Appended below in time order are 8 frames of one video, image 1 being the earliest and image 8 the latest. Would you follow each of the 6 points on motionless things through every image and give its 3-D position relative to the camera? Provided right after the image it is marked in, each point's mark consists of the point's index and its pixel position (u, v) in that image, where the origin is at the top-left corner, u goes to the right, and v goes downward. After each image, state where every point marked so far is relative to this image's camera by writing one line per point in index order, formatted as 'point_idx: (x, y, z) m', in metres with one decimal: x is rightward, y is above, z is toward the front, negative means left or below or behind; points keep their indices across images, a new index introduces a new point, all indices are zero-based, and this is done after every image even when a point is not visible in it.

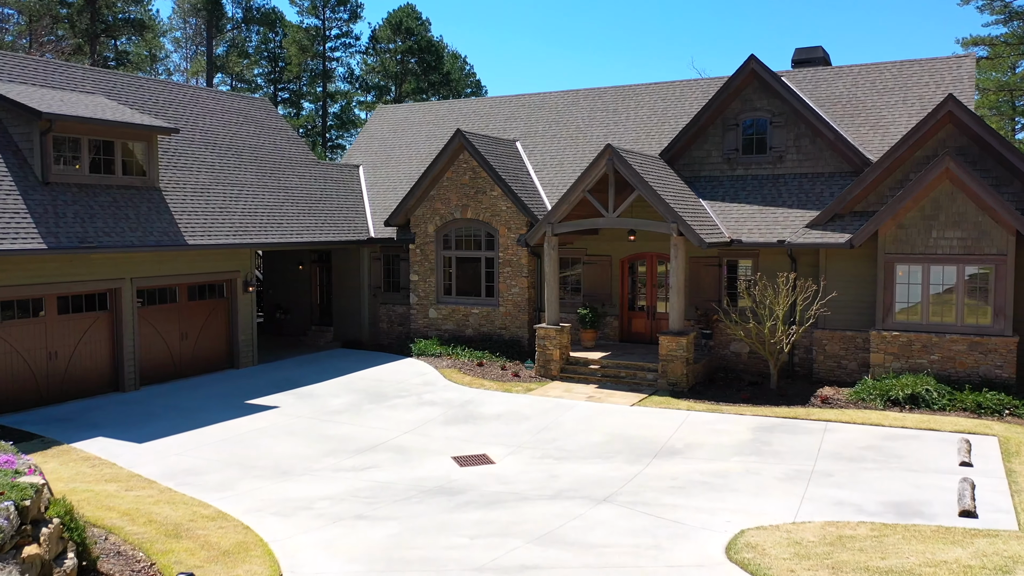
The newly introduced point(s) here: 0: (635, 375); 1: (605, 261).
0: (+2.4, -1.7, +16.8) m
1: (+2.1, +0.6, +19.5) m
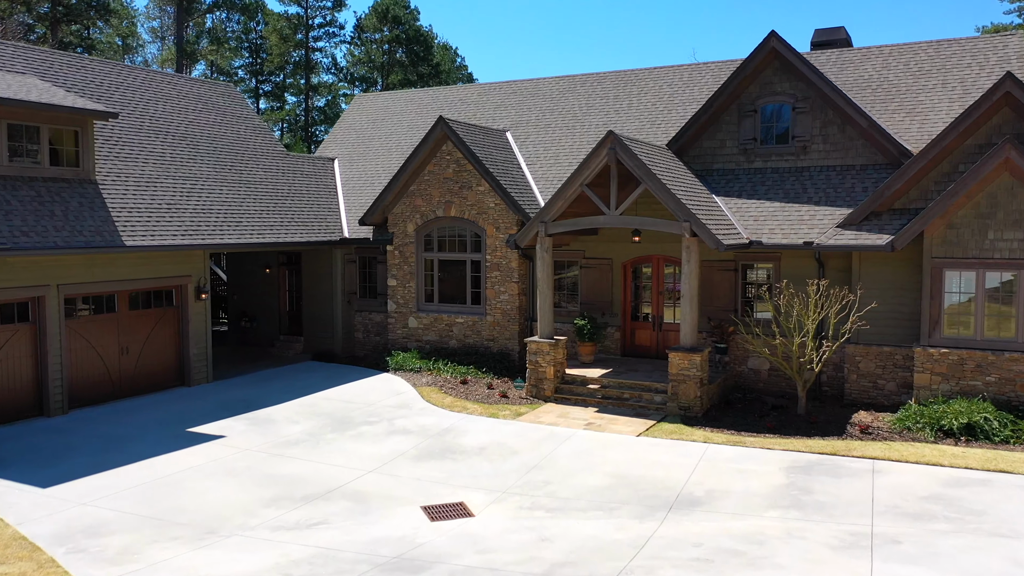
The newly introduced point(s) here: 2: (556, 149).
0: (+2.2, -1.9, +14.6) m
1: (+1.9, +0.5, +17.3) m
2: (+1.0, +3.2, +19.5) m
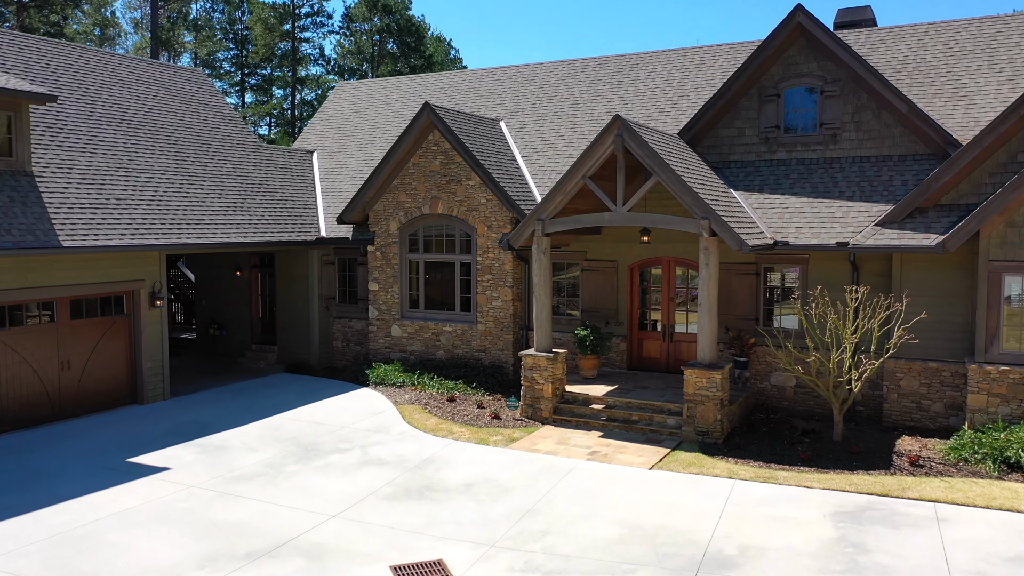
0: (+2.1, -2.0, +12.7) m
1: (+1.8, +0.4, +15.5) m
2: (+0.9, +3.1, +17.7) m
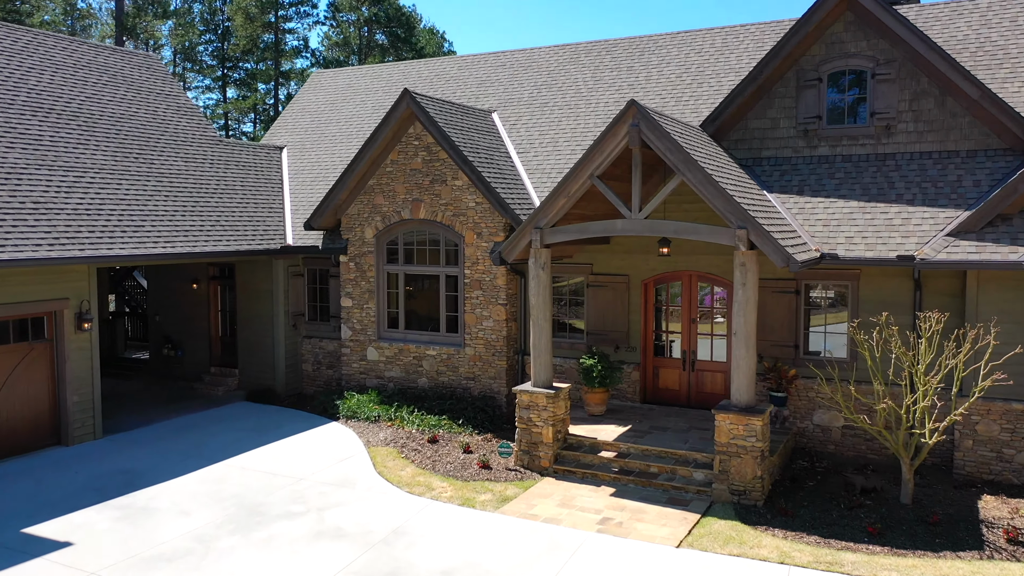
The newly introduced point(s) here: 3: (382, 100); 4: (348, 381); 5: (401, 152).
0: (+2.0, -2.3, +10.4) m
1: (+1.7, +0.1, +13.2) m
2: (+0.8, +2.8, +15.4) m
3: (-2.9, +4.2, +18.7) m
4: (-3.0, -1.7, +15.5) m
5: (-1.9, +2.4, +14.6) m
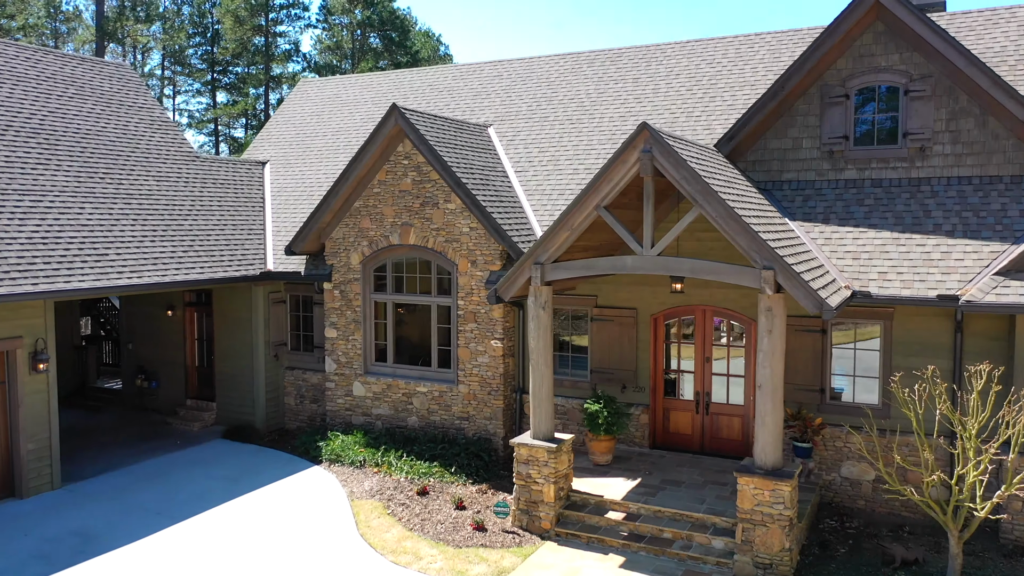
0: (+2.0, -2.8, +9.3) m
1: (+1.6, -0.4, +12.1) m
2: (+0.7, +2.3, +14.3) m
3: (-2.9, +3.7, +17.6) m
4: (-3.0, -2.2, +14.3) m
5: (-2.0, +1.9, +13.4) m
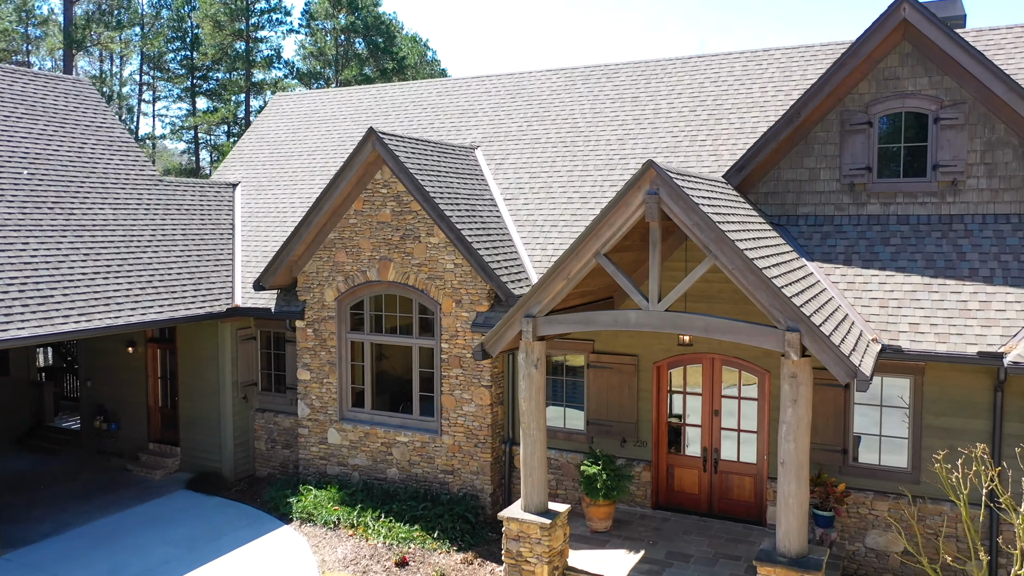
0: (+1.9, -3.4, +8.2) m
1: (+1.5, -1.0, +11.0) m
2: (+0.6, +1.7, +13.2) m
3: (-3.2, +3.1, +16.5) m
4: (-3.2, -2.8, +13.2) m
5: (-2.1, +1.3, +12.3) m
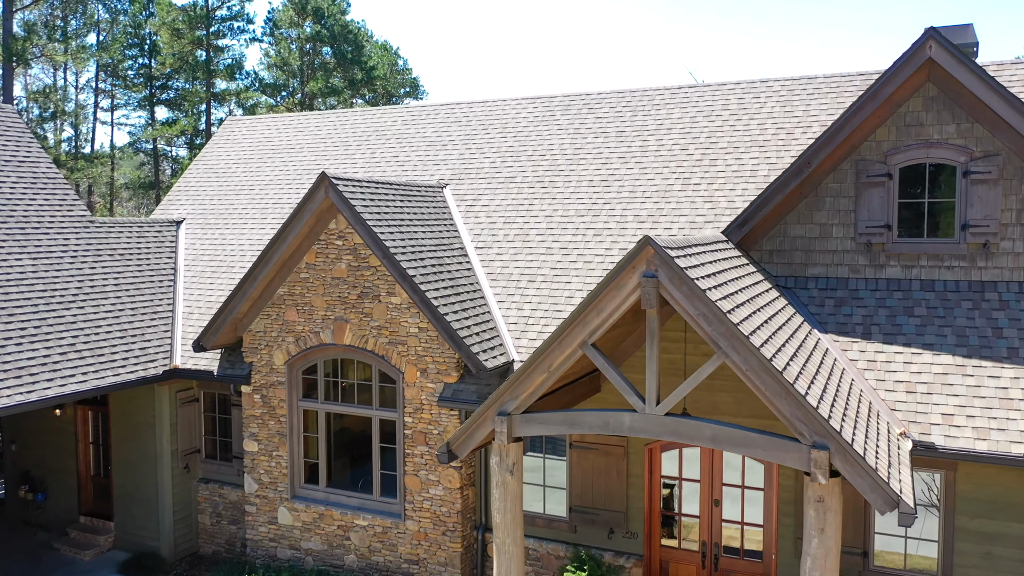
0: (+1.6, -4.2, +6.9) m
1: (+1.2, -1.8, +9.6) m
2: (+0.2, +0.9, +11.8) m
3: (-3.7, +2.3, +15.0) m
4: (-3.6, -3.6, +11.7) m
5: (-2.5, +0.4, +10.9) m
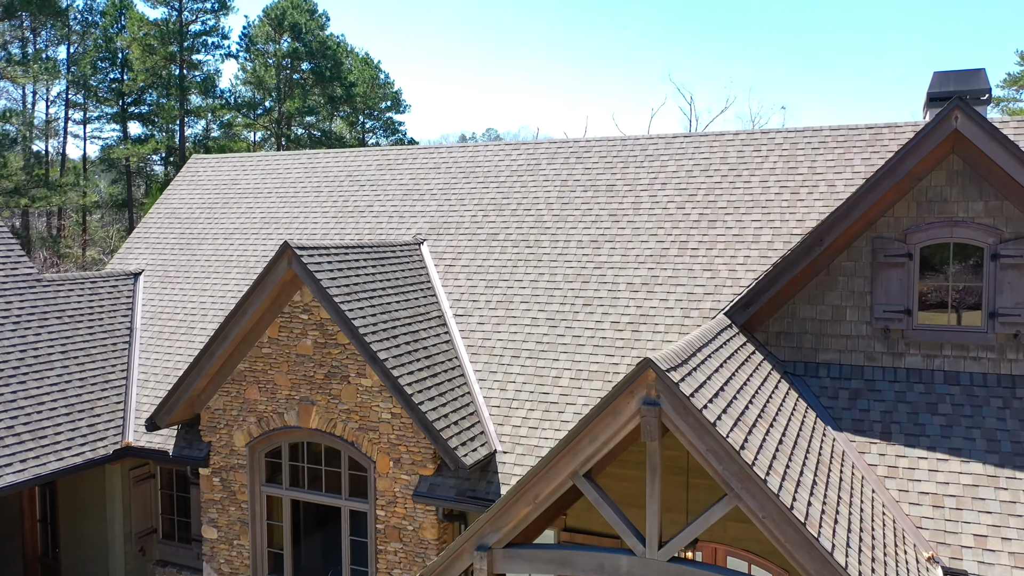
0: (+1.5, -5.1, +6.0) m
1: (+1.0, -2.7, +8.7) m
2: (-0.1, 0.0, +10.9) m
3: (-3.9, +1.3, +14.0) m
4: (-3.8, -4.5, +10.8) m
5: (-2.7, -0.5, +9.9) m
